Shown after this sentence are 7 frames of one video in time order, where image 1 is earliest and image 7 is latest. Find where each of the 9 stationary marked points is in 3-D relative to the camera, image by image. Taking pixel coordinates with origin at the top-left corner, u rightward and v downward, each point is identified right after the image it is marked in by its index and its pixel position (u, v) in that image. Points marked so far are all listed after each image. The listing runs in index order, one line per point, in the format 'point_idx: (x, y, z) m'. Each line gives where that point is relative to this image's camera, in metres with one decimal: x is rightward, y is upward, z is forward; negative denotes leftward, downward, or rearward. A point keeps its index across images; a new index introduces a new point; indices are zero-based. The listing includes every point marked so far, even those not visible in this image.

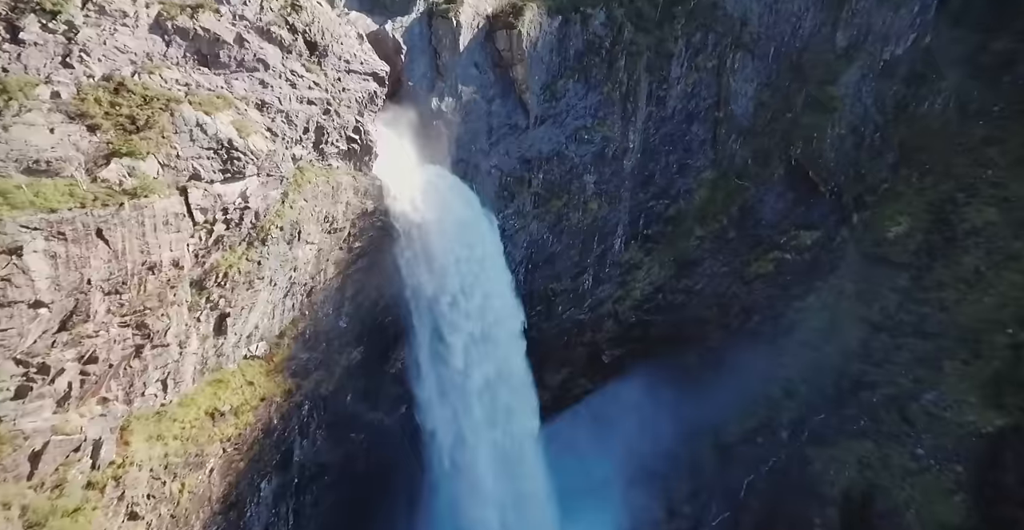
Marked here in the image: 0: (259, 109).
0: (-3.1, +1.9, +6.8) m
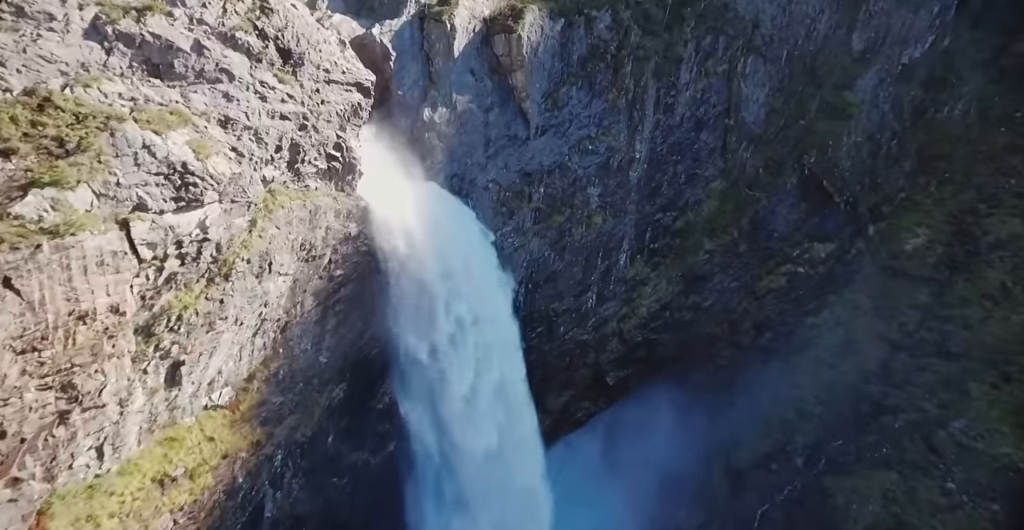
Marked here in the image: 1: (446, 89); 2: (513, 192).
0: (-3.1, +1.5, +6.0) m
1: (-1.2, +3.2, +10.2) m
2: (0.0, +1.5, +11.7) m
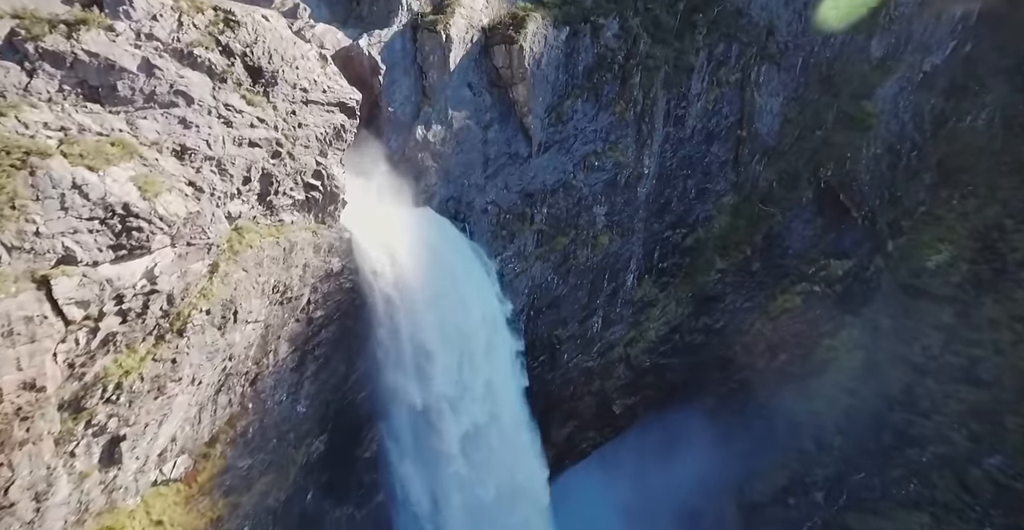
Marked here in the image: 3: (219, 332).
0: (-3.1, +1.0, +5.2) m
1: (-1.2, +2.7, +9.4) m
2: (0.0, +1.0, +10.8) m
3: (-2.9, -0.7, +5.5) m
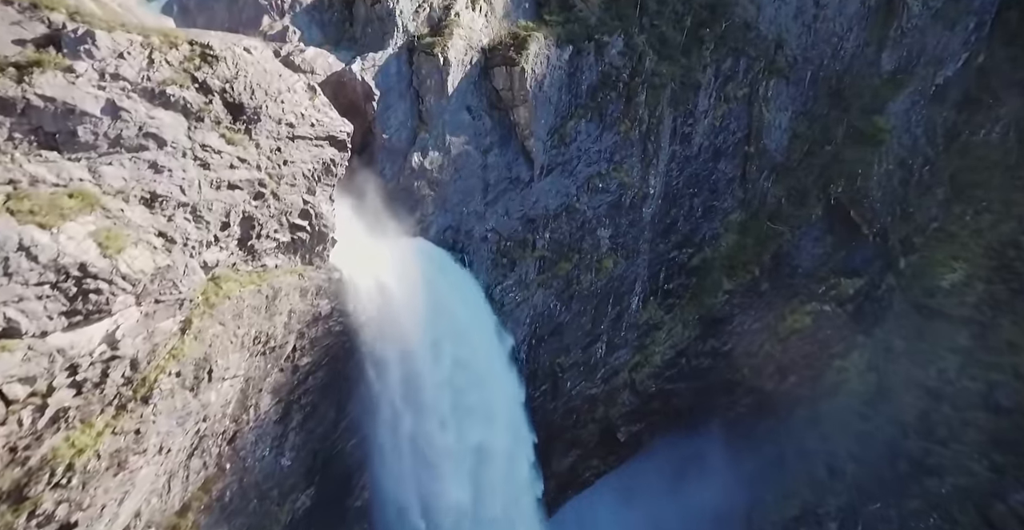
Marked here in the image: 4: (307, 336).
0: (-3.1, +0.5, +4.7) m
1: (-1.2, +2.2, +9.0) m
2: (+0.1, +0.4, +10.4) m
3: (-2.9, -1.2, +5.0) m
4: (-2.4, -0.8, +6.5) m
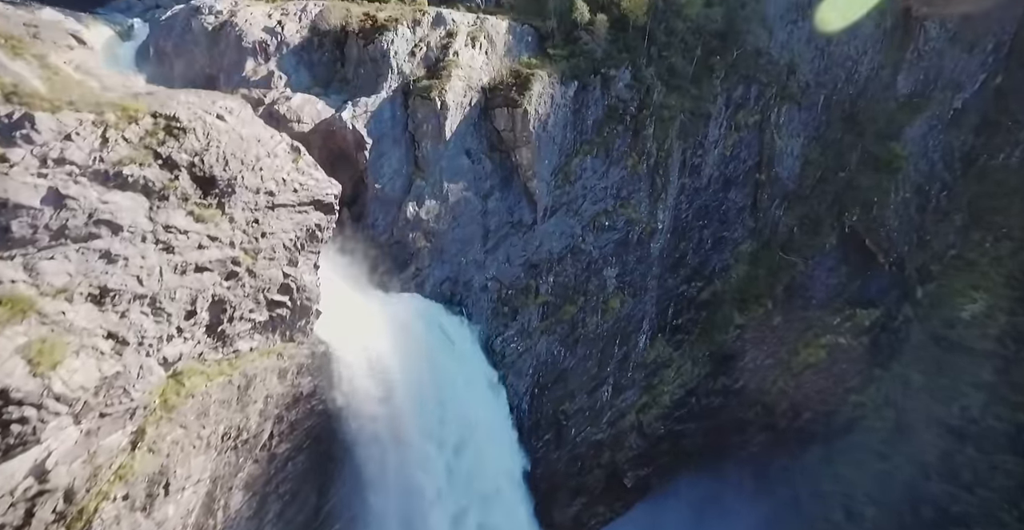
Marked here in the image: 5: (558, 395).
0: (-3.1, -0.3, +4.2) m
1: (-1.2, +1.3, +8.4) m
2: (+0.1, -0.4, +9.8) m
3: (-2.9, -2.0, +4.5) m
4: (-2.4, -1.7, +6.0) m
5: (+0.9, -2.6, +11.0) m
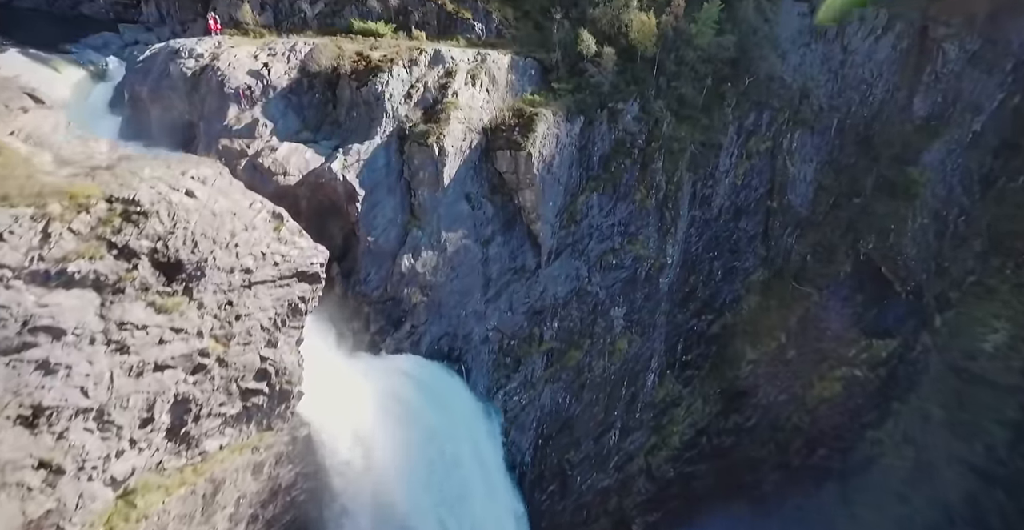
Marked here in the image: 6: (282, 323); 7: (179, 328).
0: (-3.1, -1.0, +3.6) m
1: (-1.1, +0.6, +7.9) m
2: (+0.1, -1.2, +9.3) m
3: (-2.9, -2.7, +3.9) m
4: (-2.4, -2.4, +5.4) m
5: (+1.0, -3.4, +10.4) m
6: (-2.2, -0.6, +5.4) m
7: (-2.7, -0.5, +4.5) m
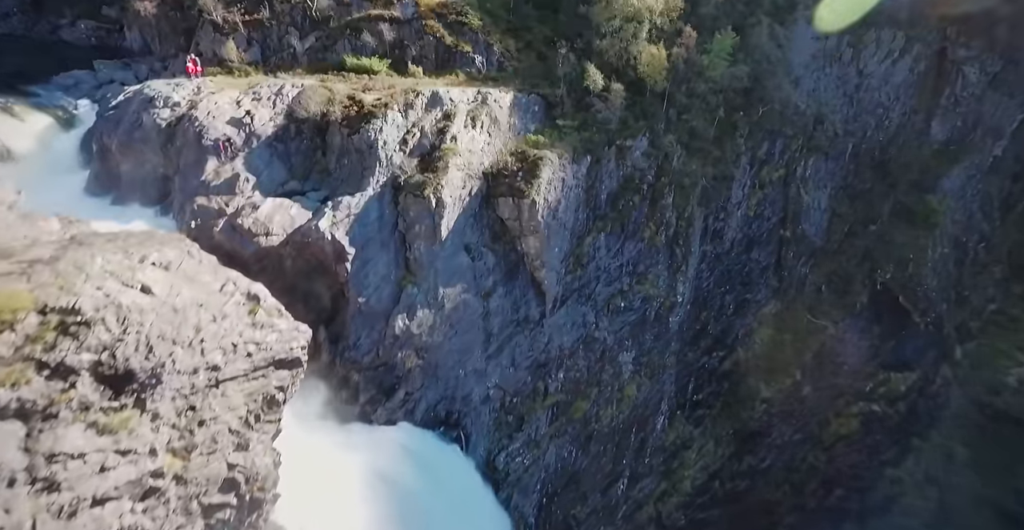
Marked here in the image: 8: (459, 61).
0: (-3.1, -1.8, +3.0) m
1: (-1.1, -0.2, +7.3) m
2: (+0.2, -2.0, +8.7) m
3: (-2.9, -3.5, +3.3) m
4: (-2.4, -3.2, +4.8) m
5: (+1.0, -4.2, +9.8) m
6: (-2.2, -1.3, +4.8) m
7: (-2.7, -1.2, +3.9) m
8: (-0.9, +3.5, +9.5) m
